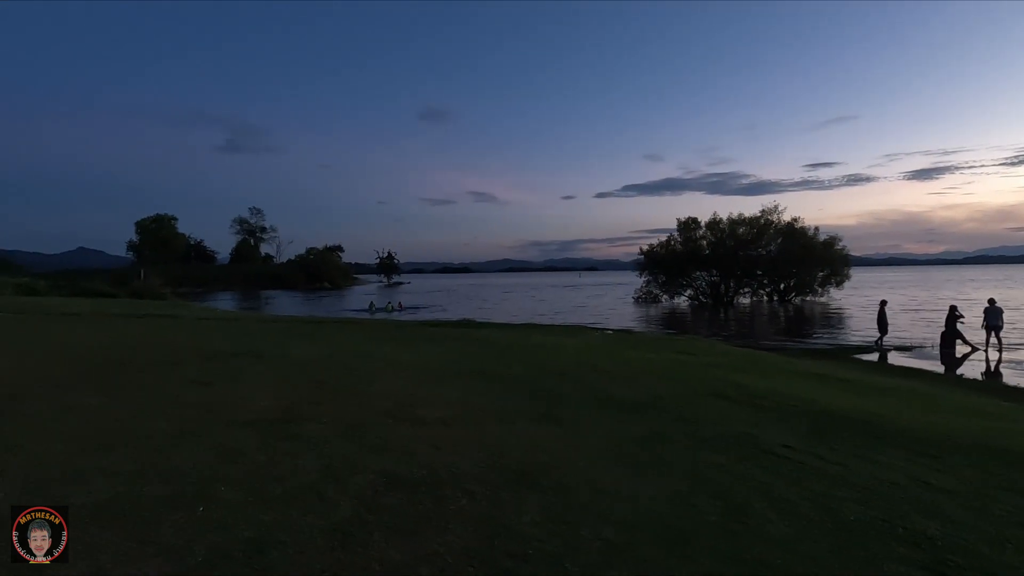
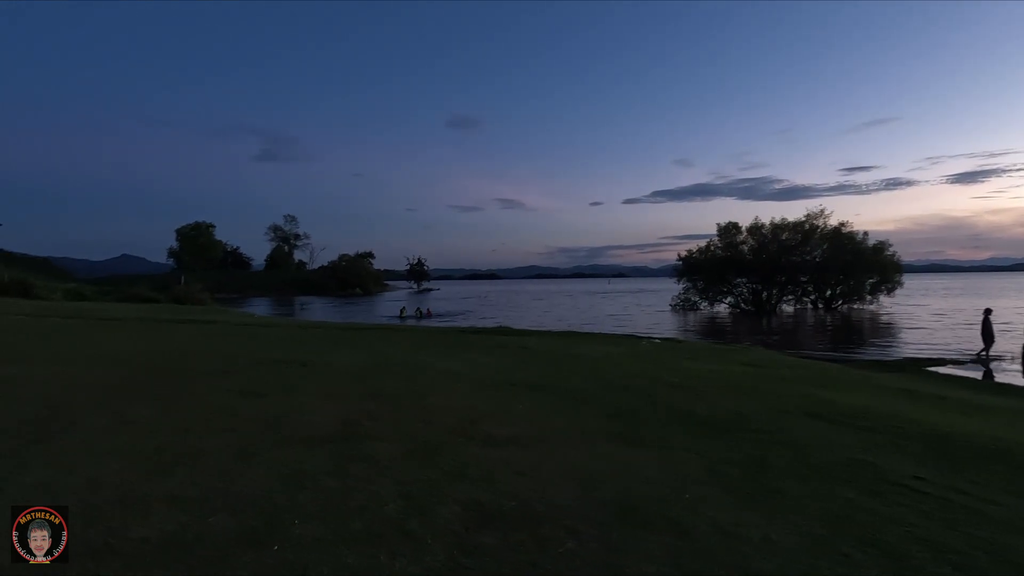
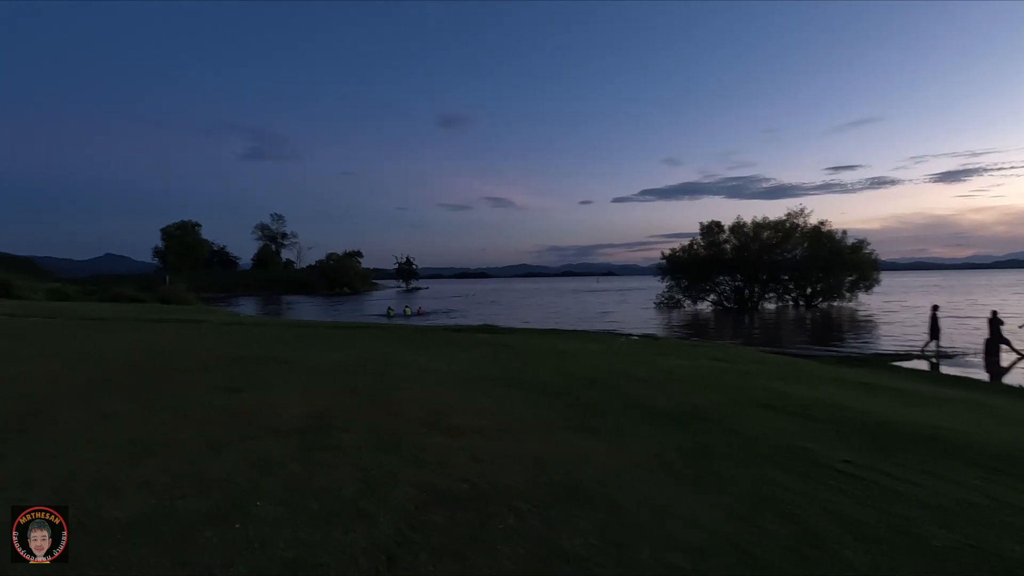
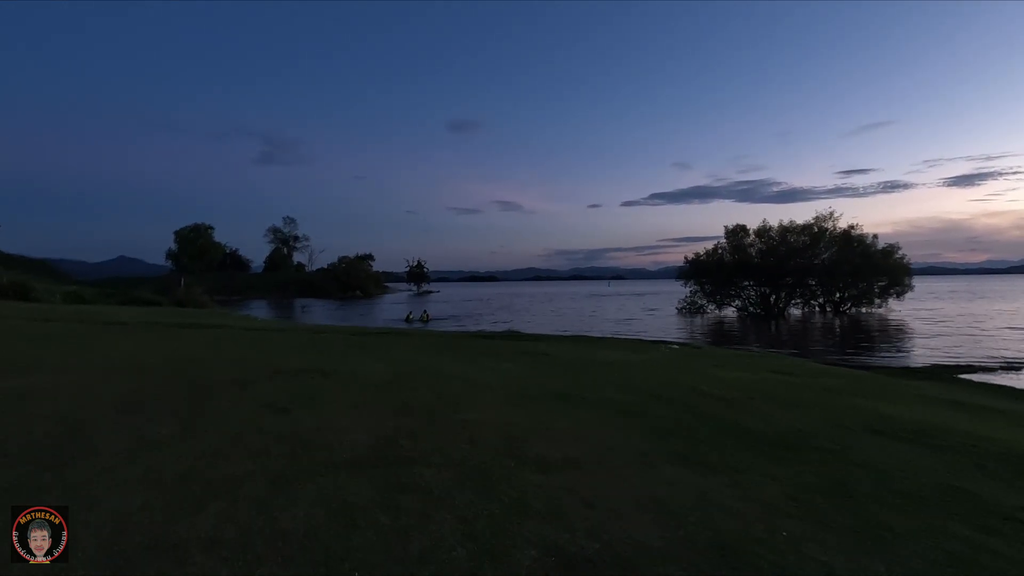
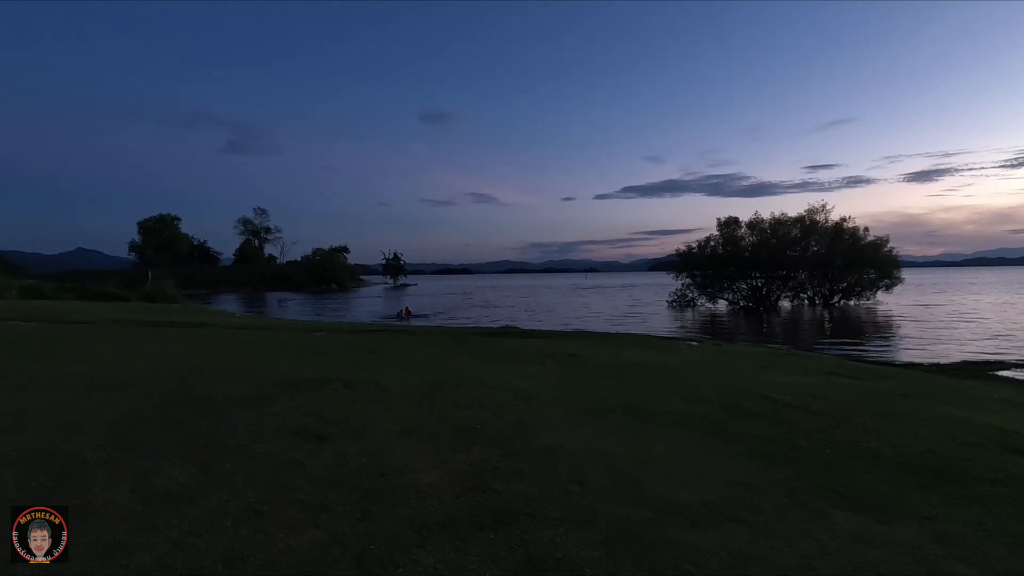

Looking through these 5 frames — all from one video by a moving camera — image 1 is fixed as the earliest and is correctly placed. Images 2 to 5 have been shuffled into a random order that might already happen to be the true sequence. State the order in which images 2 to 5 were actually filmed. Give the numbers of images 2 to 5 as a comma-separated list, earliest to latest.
3, 2, 4, 5
